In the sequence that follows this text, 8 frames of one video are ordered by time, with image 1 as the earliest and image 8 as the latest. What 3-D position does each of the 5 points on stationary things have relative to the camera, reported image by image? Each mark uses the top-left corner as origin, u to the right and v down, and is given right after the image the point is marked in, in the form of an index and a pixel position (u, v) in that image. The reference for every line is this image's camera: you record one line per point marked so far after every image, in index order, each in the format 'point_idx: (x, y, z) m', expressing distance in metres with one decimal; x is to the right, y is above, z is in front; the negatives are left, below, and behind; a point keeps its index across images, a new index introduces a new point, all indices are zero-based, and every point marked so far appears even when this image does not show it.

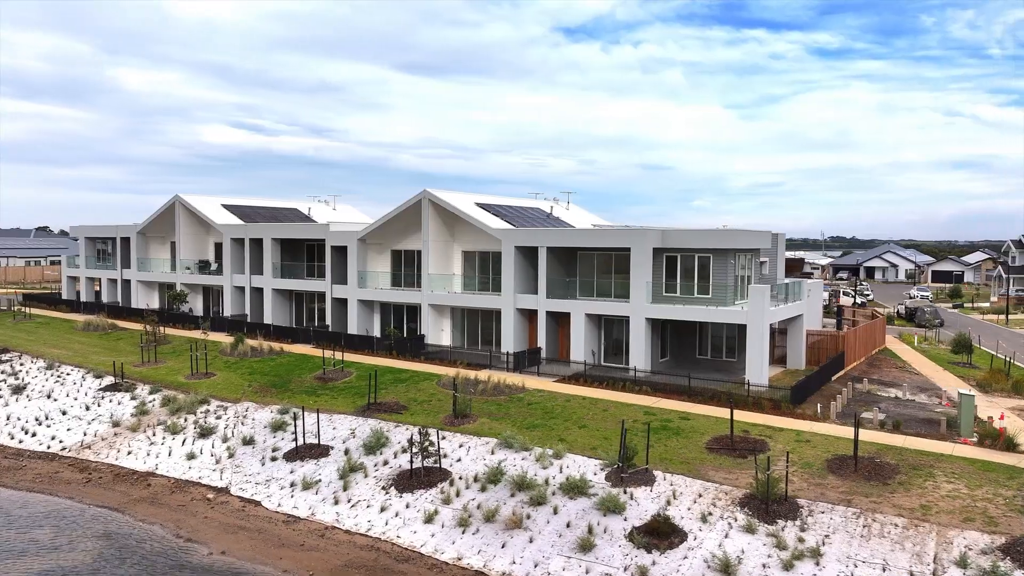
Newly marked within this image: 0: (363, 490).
0: (-3.0, -4.1, +15.7) m
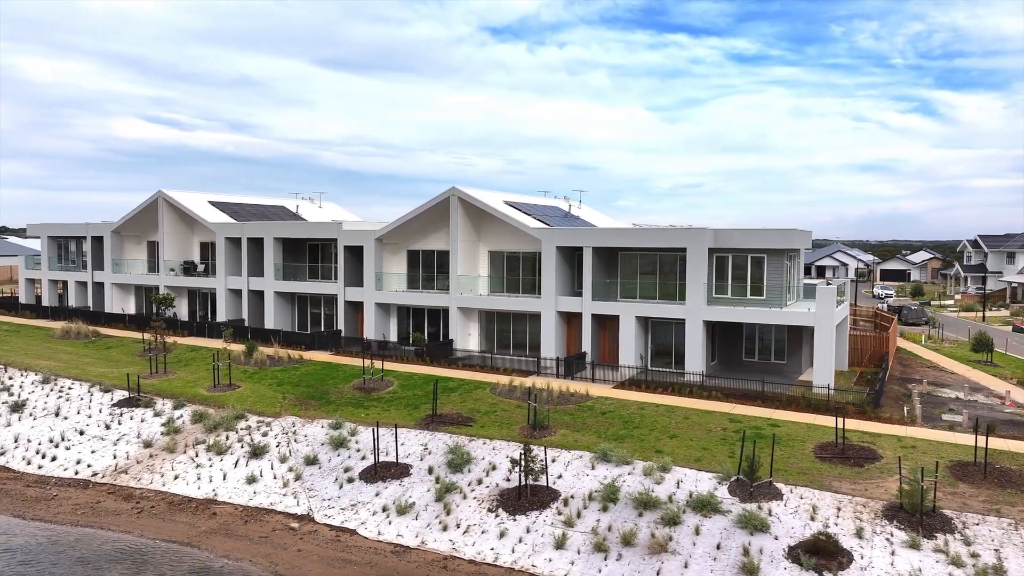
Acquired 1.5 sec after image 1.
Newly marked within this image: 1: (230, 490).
0: (-0.8, -4.2, +14.4) m
1: (-5.9, -4.2, +16.1) m
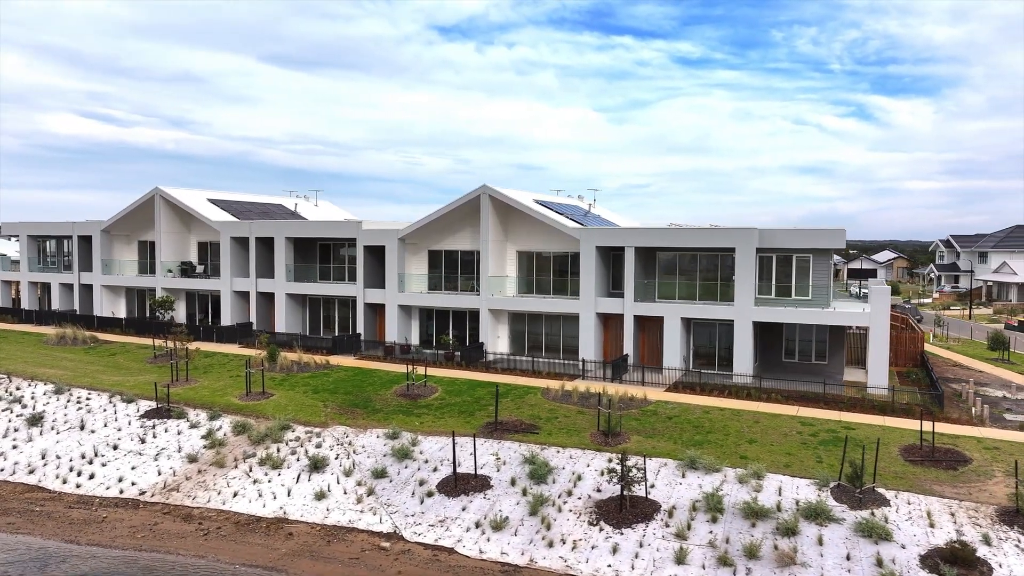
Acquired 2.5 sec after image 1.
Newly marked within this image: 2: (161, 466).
0: (+1.0, -4.3, +13.6) m
1: (-4.2, -4.3, +15.0) m
2: (-7.8, -3.9, +17.0) m
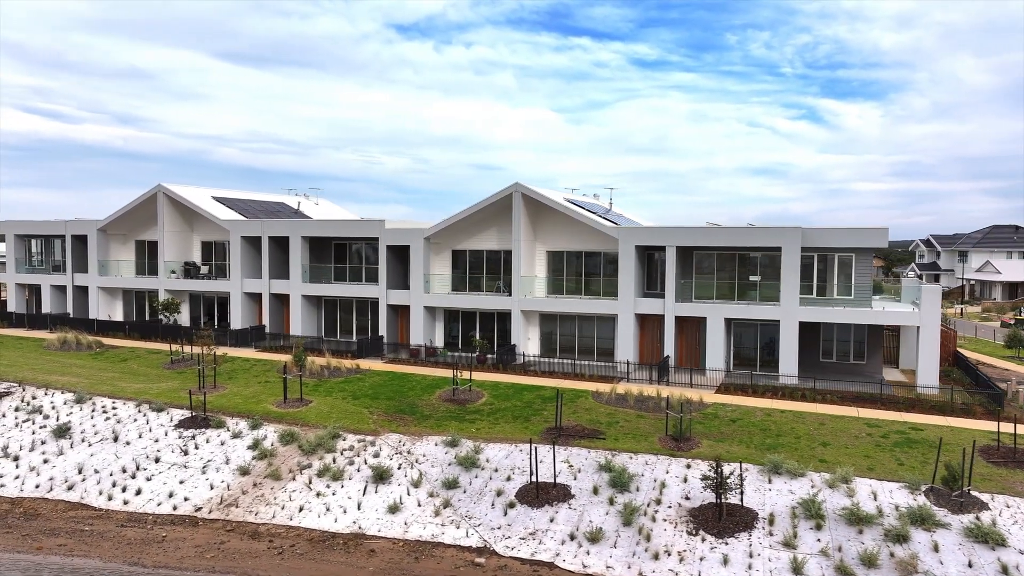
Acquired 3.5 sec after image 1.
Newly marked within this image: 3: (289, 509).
0: (+2.7, -4.3, +13.1) m
1: (-2.5, -4.3, +14.2) m
2: (-6.3, -4.0, +15.9) m
3: (-4.3, -4.3, +14.8) m
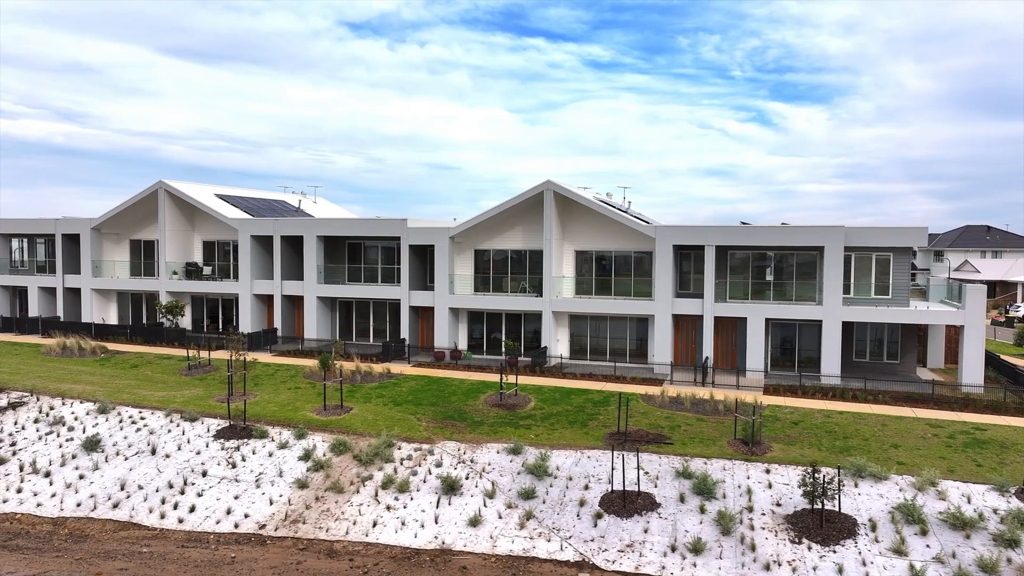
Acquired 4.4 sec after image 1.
0: (+4.4, -4.3, +12.6) m
1: (-0.9, -4.4, +13.4) m
2: (-4.8, -4.0, +15.0) m
3: (-2.7, -4.3, +13.9) m
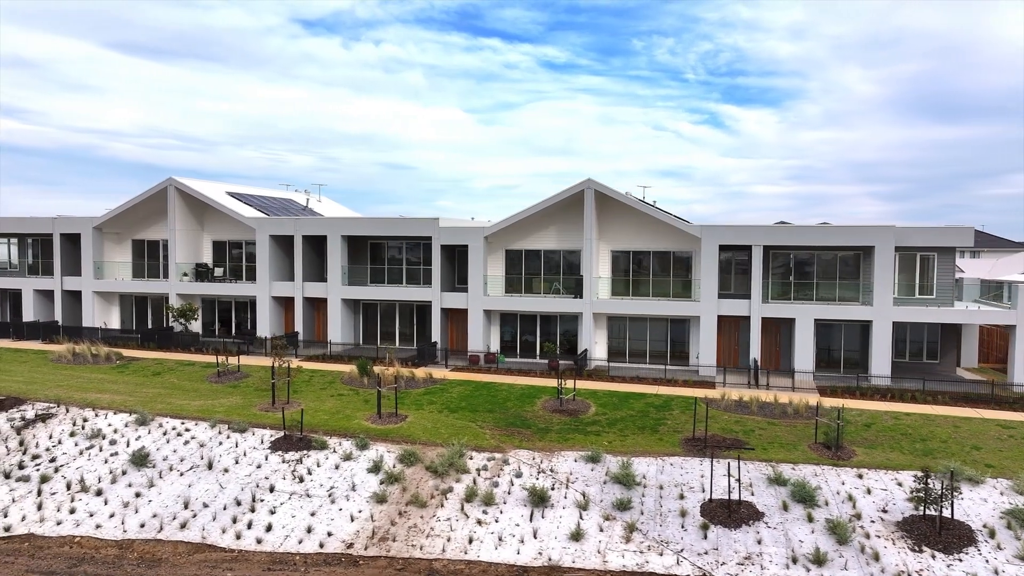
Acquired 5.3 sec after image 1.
0: (+6.2, -4.3, +12.2) m
1: (+0.9, -4.4, +12.7) m
2: (-3.0, -4.1, +14.1) m
3: (-1.0, -4.3, +13.1) m
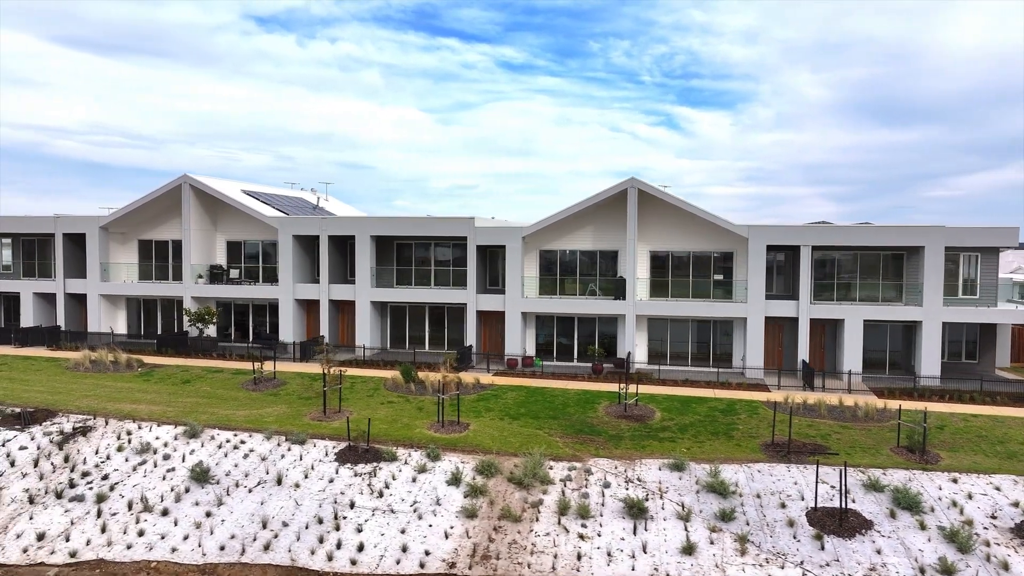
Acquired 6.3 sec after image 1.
0: (+8.0, -4.3, +11.9) m
1: (+2.7, -4.4, +12.2) m
2: (-1.3, -4.1, +13.3) m
3: (+0.8, -4.4, +12.4) m
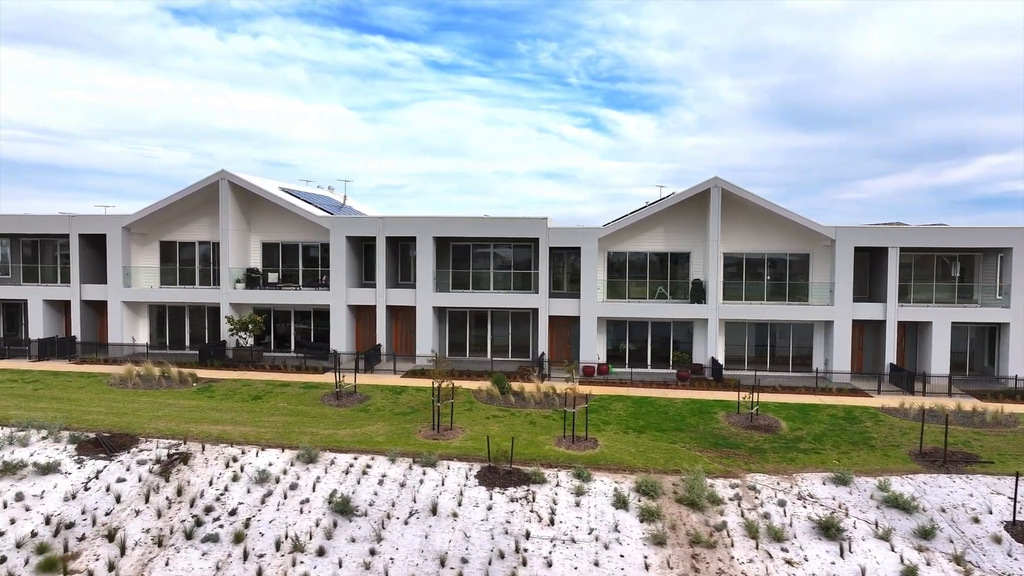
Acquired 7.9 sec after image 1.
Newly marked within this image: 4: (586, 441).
0: (+11.3, -4.4, +11.6) m
1: (+5.9, -4.5, +11.3) m
2: (+1.9, -4.2, +12.1) m
3: (+4.1, -4.5, +11.4) m
4: (+1.5, -3.2, +16.2) m
